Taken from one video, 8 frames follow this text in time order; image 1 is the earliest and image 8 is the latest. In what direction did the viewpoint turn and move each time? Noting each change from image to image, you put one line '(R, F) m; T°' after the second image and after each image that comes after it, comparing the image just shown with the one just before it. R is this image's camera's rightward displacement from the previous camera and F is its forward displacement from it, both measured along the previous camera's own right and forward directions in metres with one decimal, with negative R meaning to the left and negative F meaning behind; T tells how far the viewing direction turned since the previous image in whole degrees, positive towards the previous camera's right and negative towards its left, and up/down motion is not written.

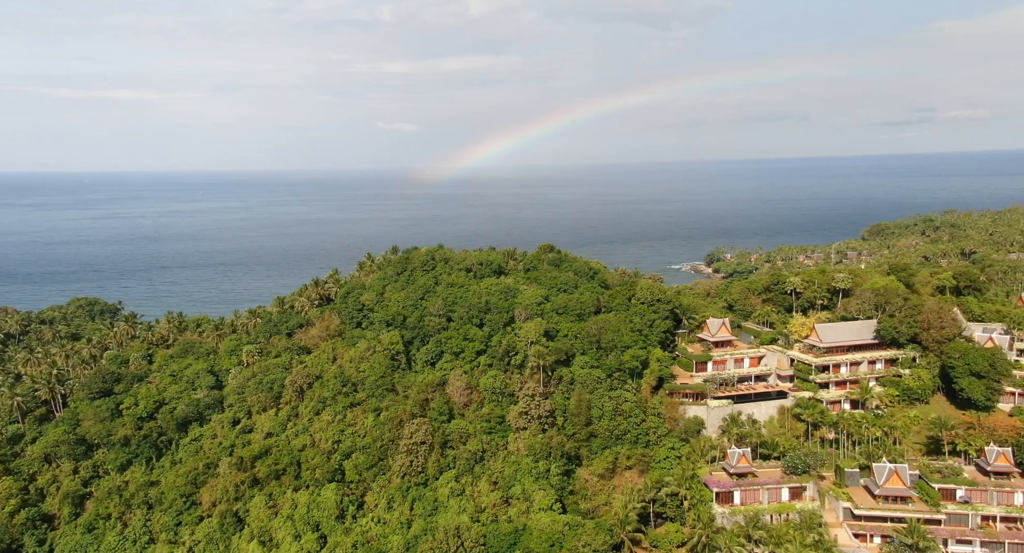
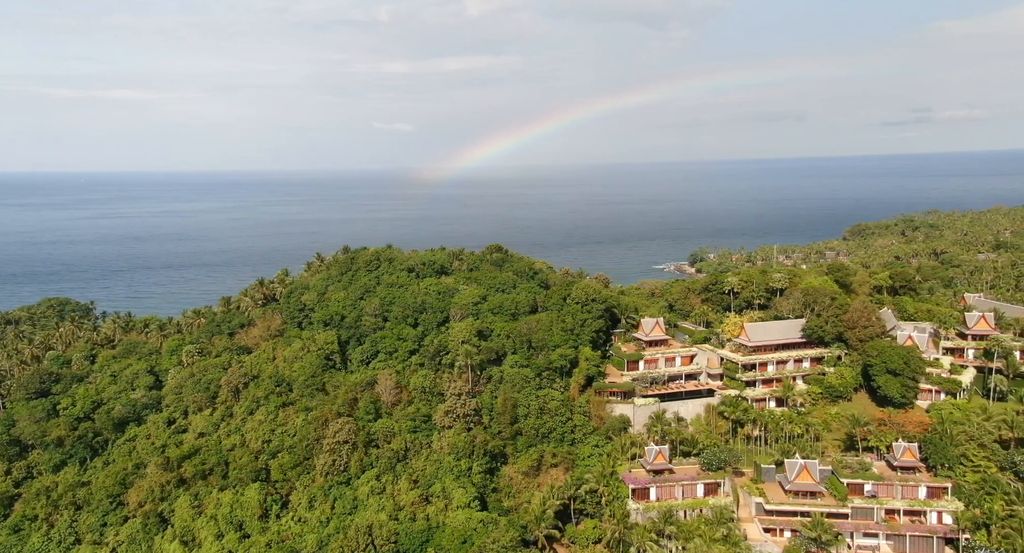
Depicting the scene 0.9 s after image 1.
(+3.6, -0.5) m; +1°
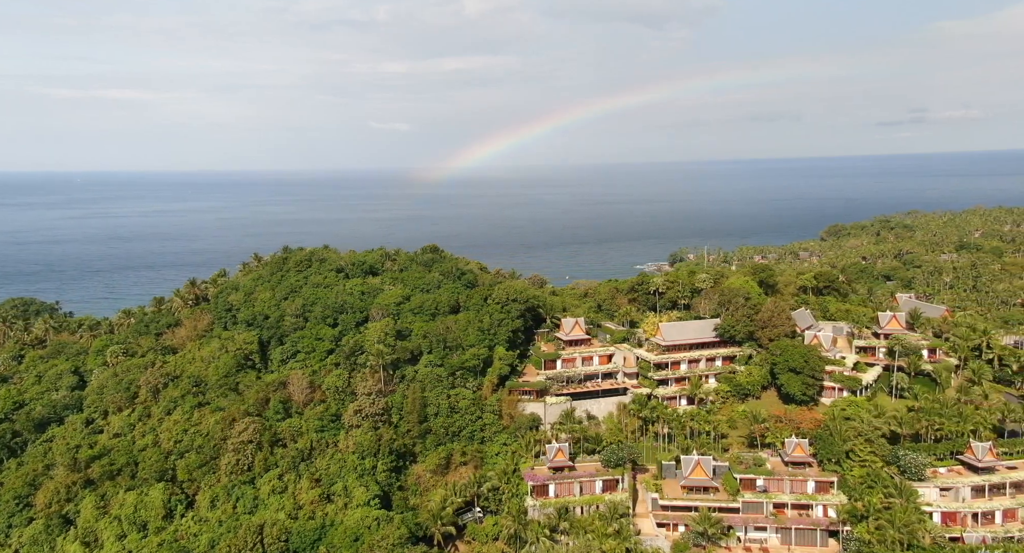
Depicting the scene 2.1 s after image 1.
(+4.5, -0.7) m; +2°
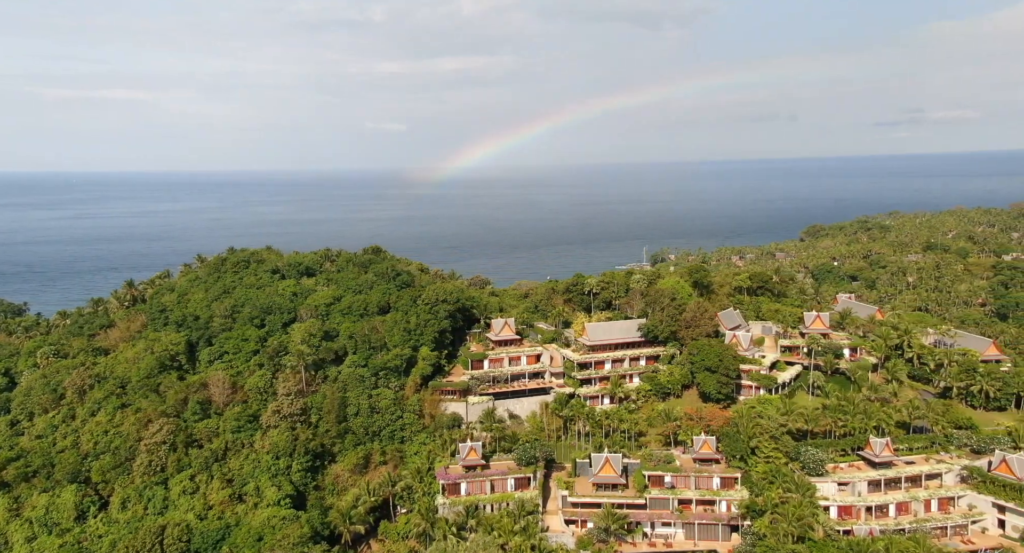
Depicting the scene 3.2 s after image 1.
(+4.1, -0.6) m; +2°
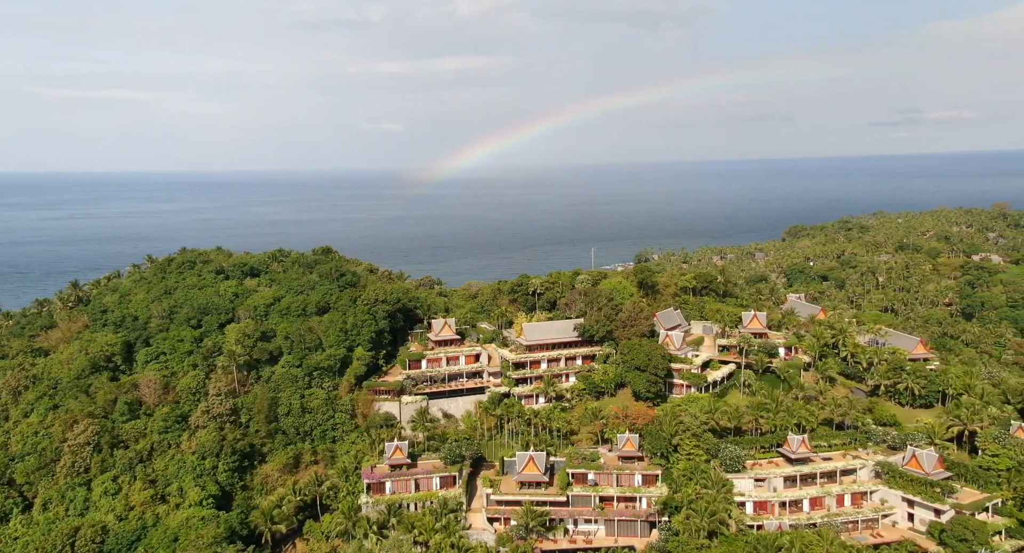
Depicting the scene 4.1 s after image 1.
(+3.5, -0.5) m; +1°
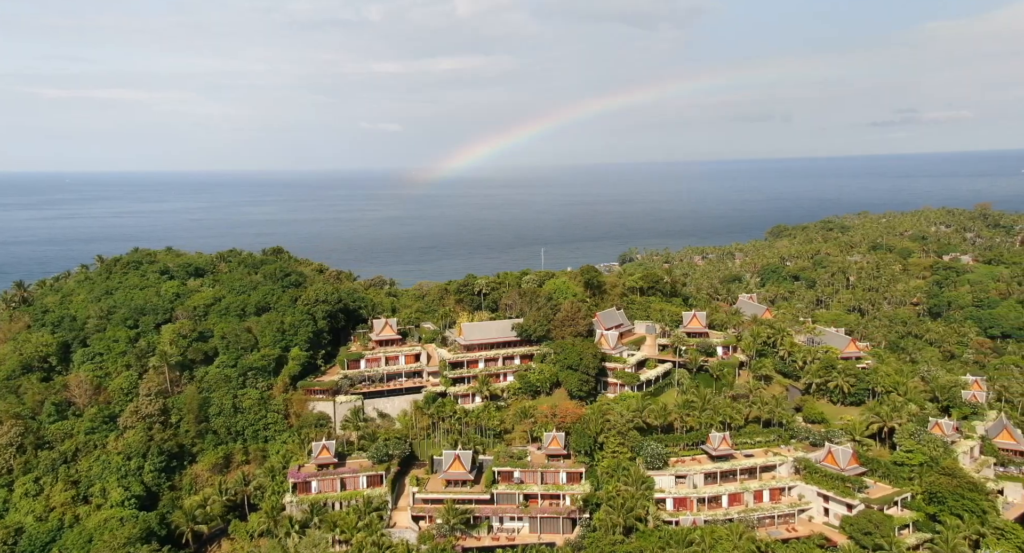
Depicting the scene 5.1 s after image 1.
(+3.5, -0.5) m; +1°
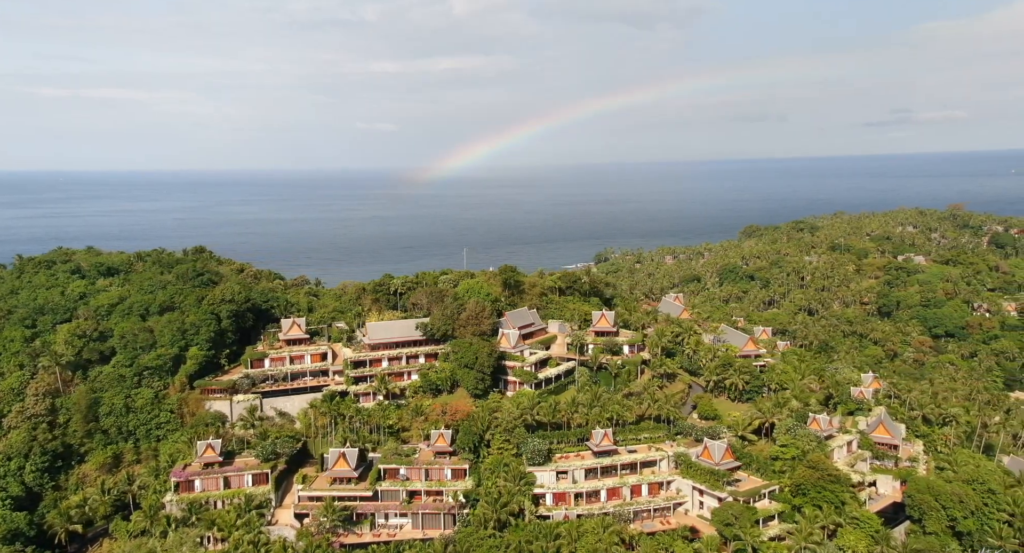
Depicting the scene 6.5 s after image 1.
(+5.4, -0.8) m; +2°
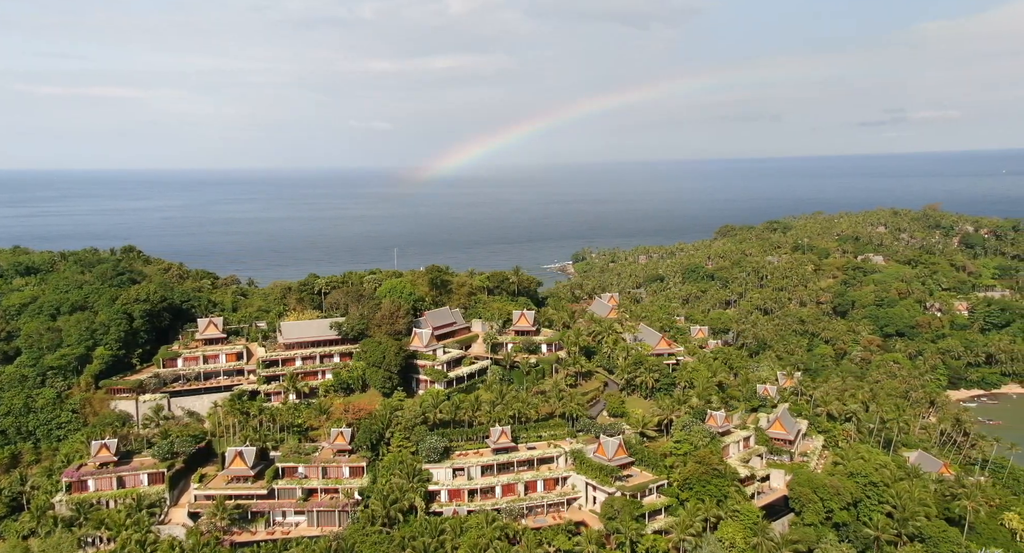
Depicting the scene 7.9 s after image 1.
(+4.9, -0.8) m; +2°
